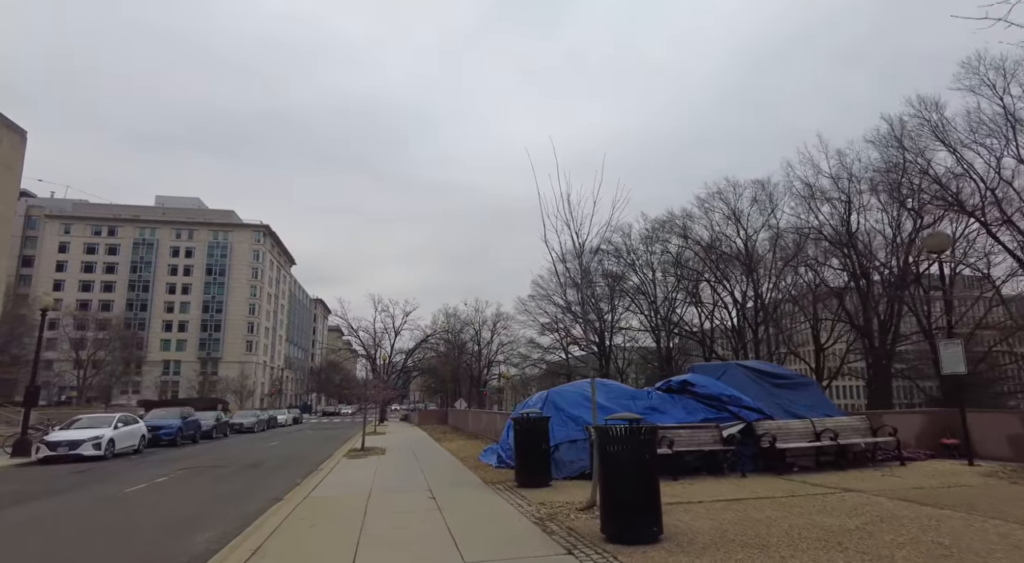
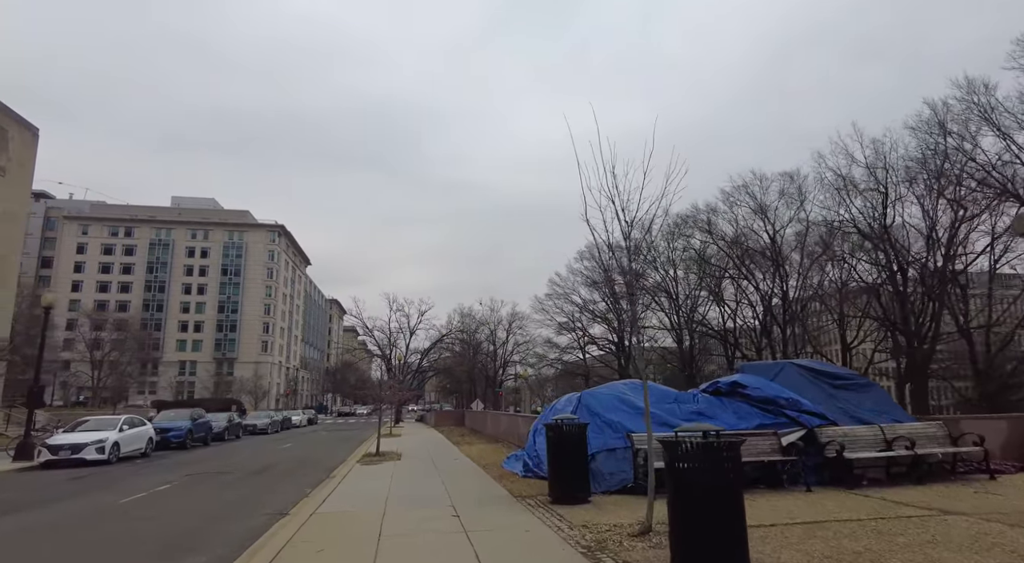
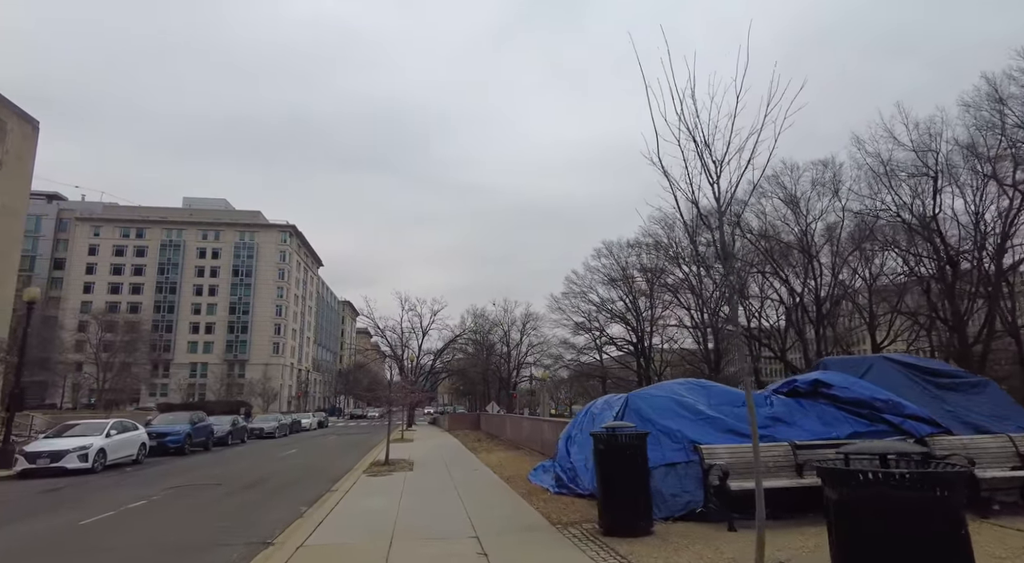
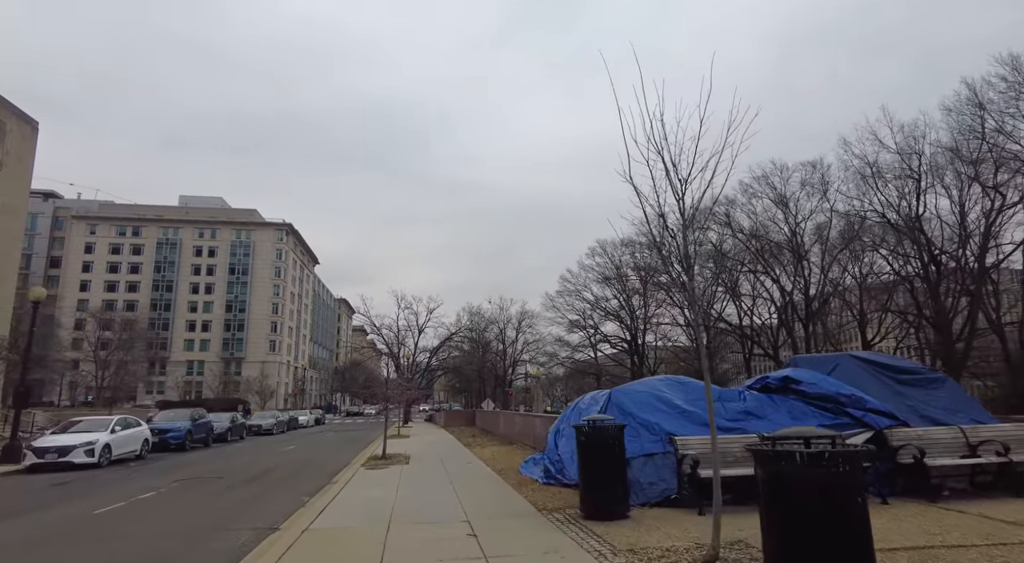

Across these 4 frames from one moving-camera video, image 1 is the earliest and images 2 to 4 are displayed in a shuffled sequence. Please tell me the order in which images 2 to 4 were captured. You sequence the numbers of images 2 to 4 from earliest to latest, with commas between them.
2, 4, 3
